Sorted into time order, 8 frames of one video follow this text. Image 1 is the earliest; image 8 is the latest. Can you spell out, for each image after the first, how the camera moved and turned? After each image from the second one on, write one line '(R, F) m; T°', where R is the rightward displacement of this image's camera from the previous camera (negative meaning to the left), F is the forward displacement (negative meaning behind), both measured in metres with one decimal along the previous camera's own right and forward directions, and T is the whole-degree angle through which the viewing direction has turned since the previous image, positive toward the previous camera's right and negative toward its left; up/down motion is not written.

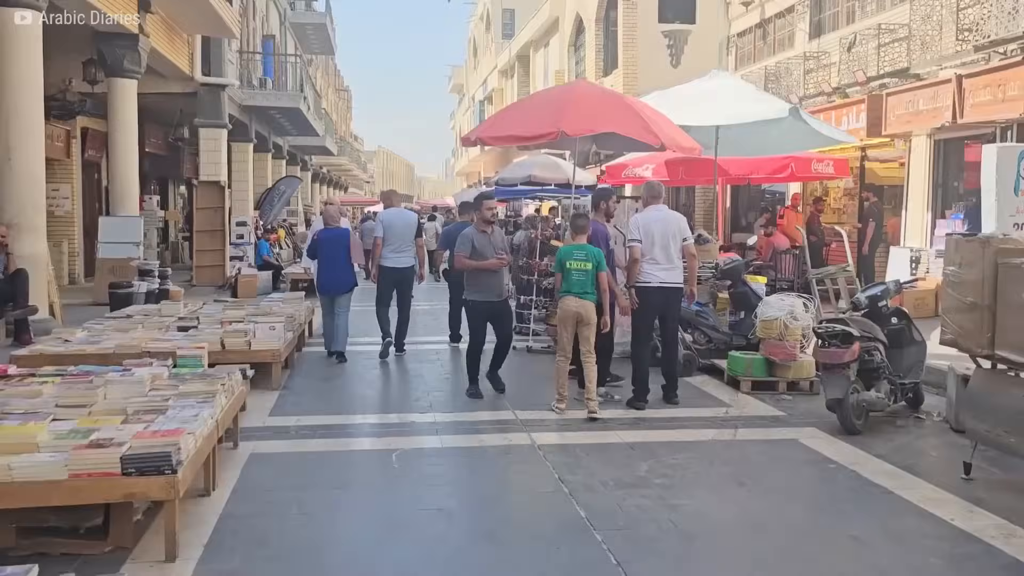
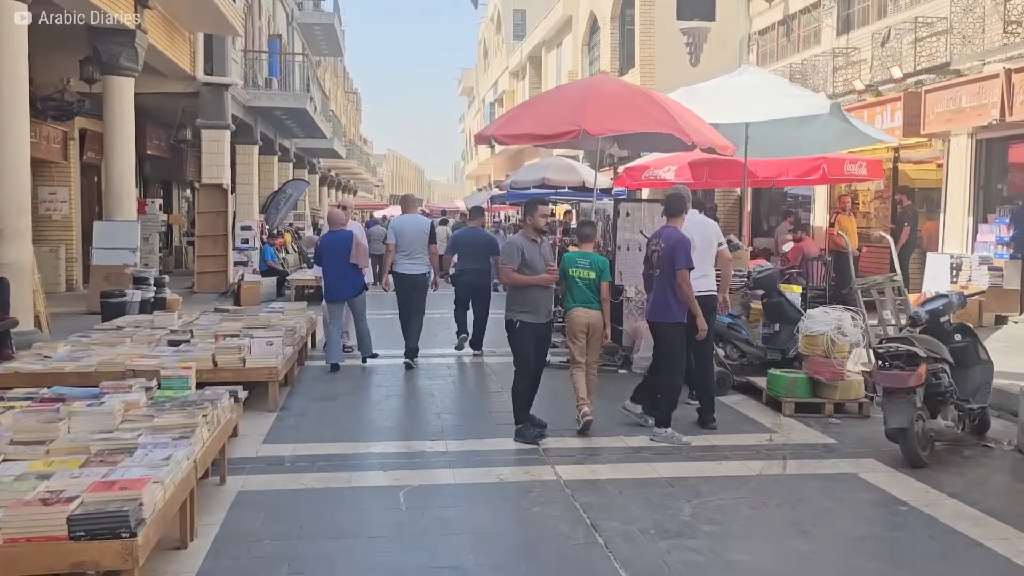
(-0.1, +0.6) m; -1°
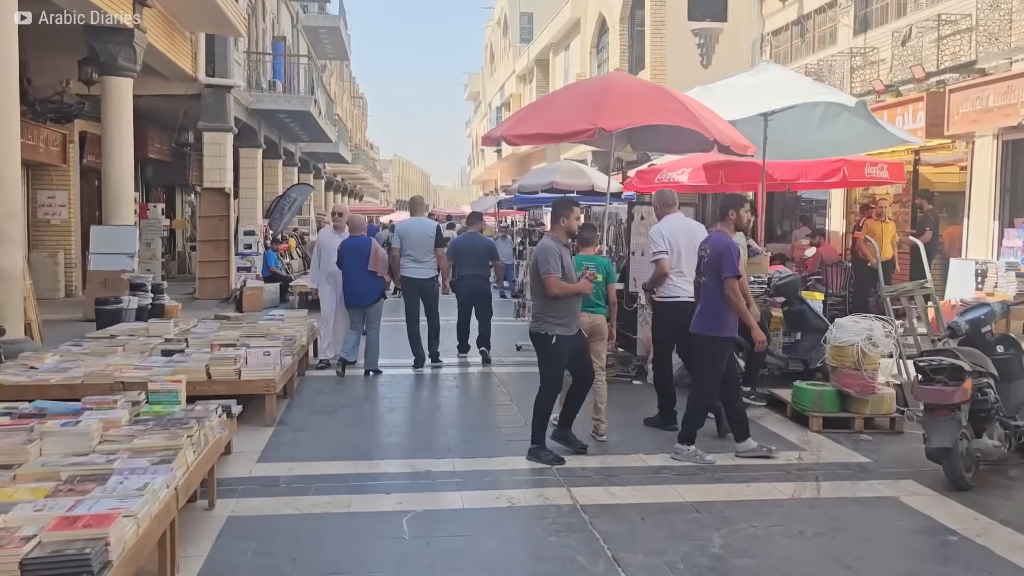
(0.0, +0.4) m; 0°
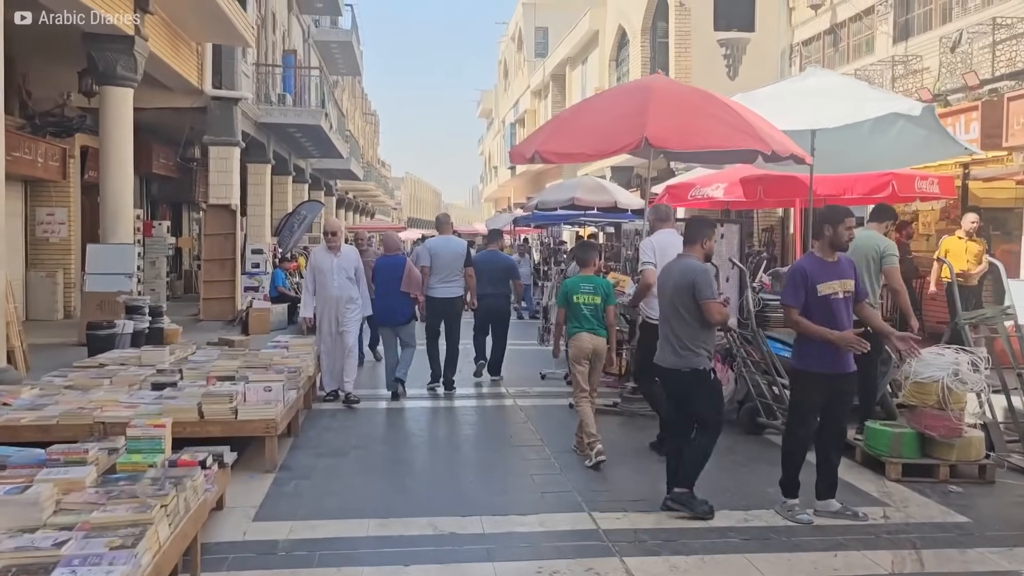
(-0.1, +0.8) m; -1°
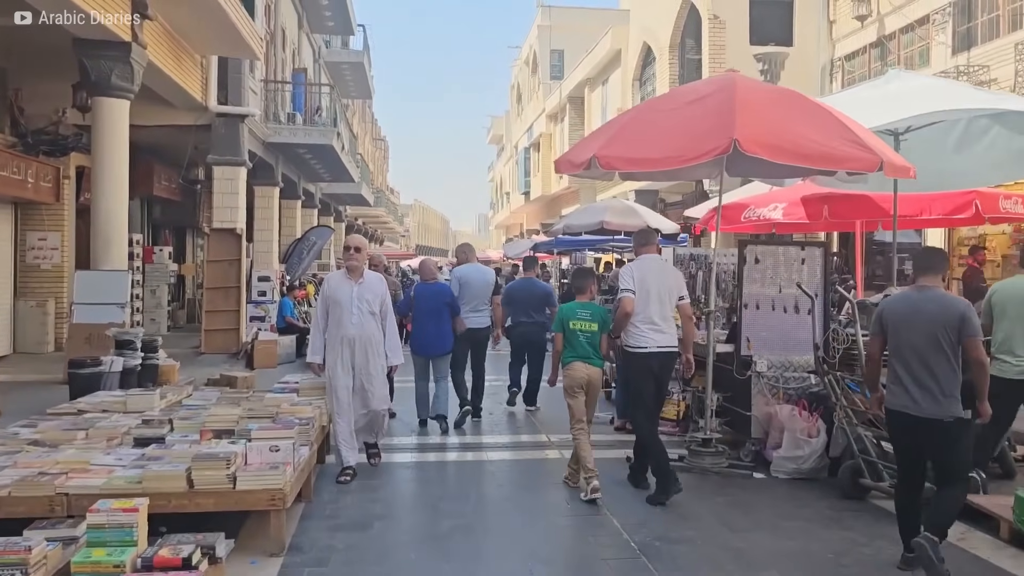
(-0.3, +1.1) m; 0°
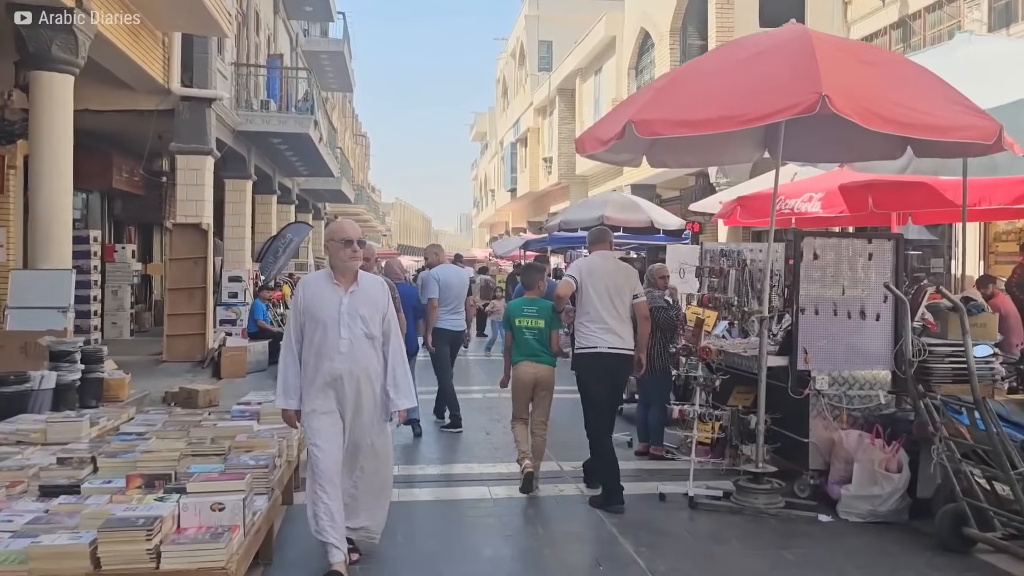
(-0.2, +1.2) m; +1°
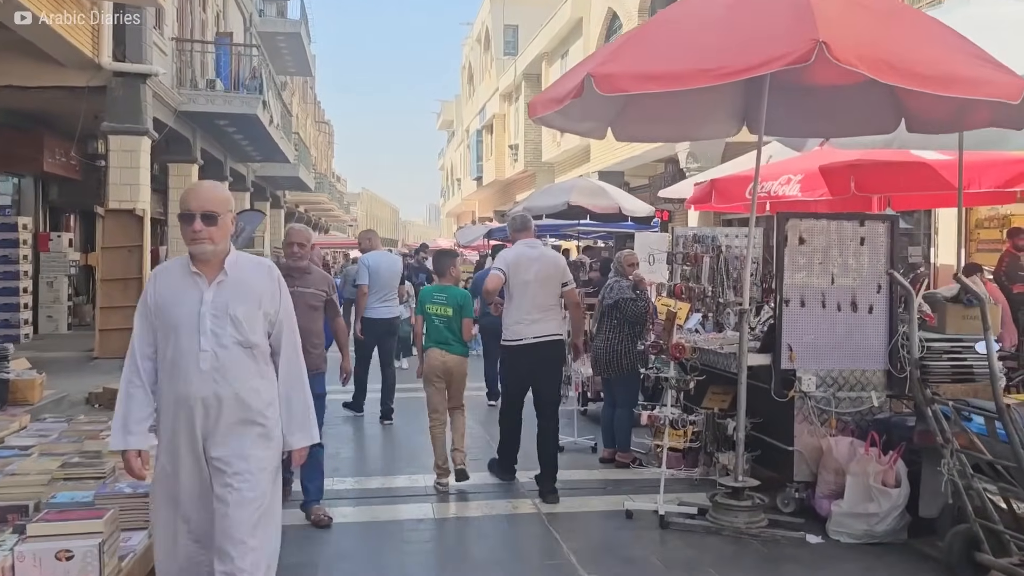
(+0.1, +0.7) m; +2°
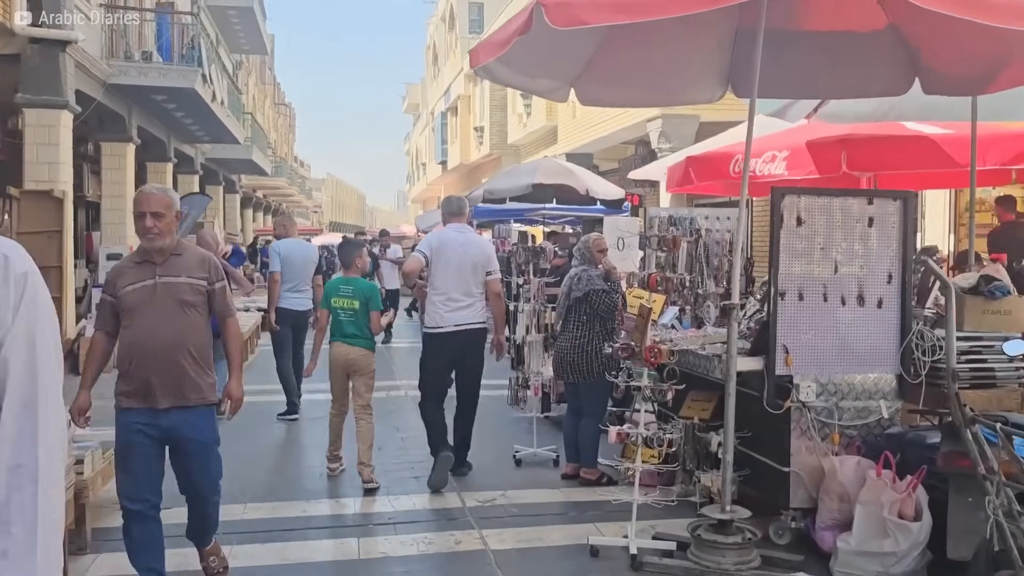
(+0.1, +0.9) m; +2°
